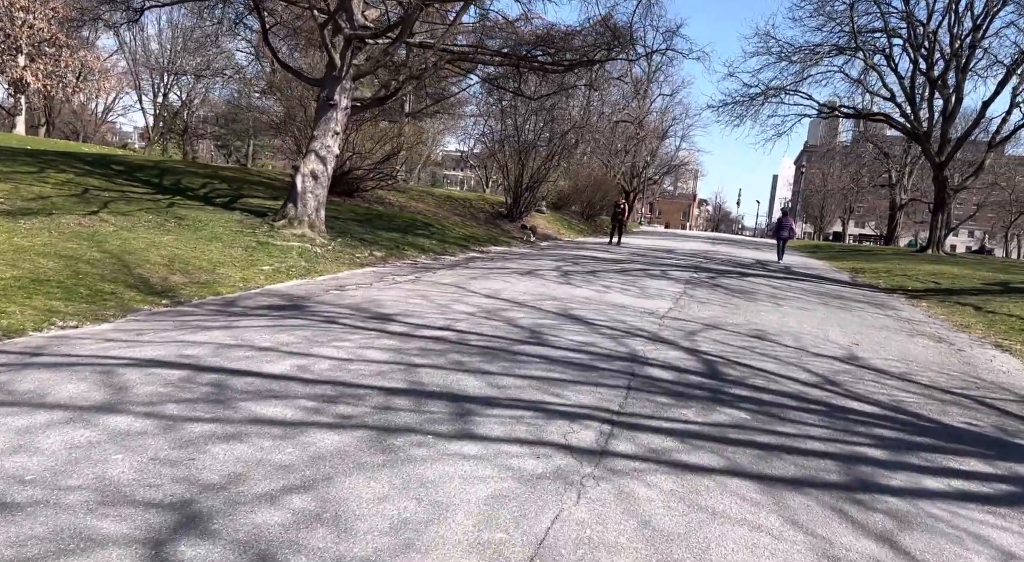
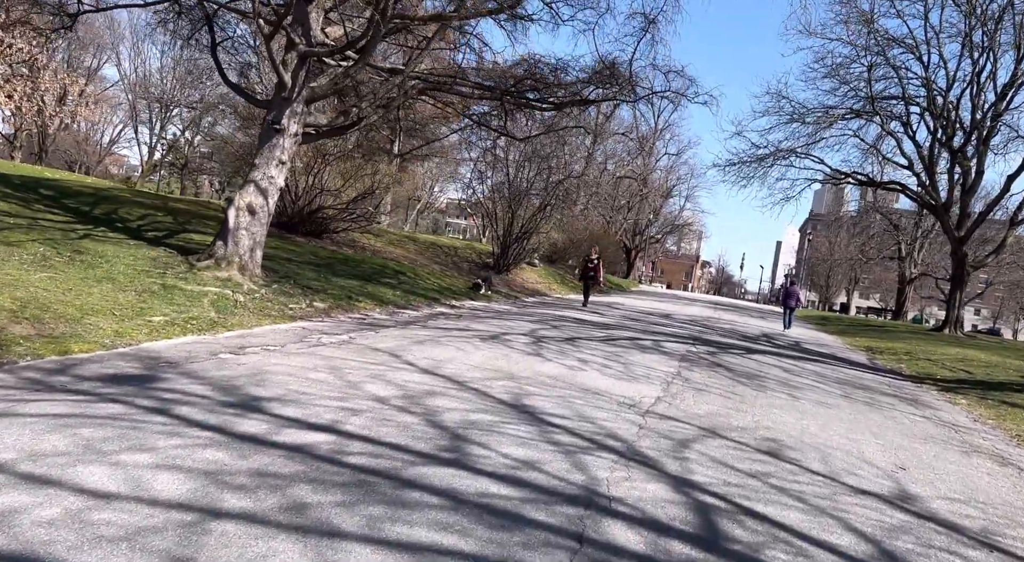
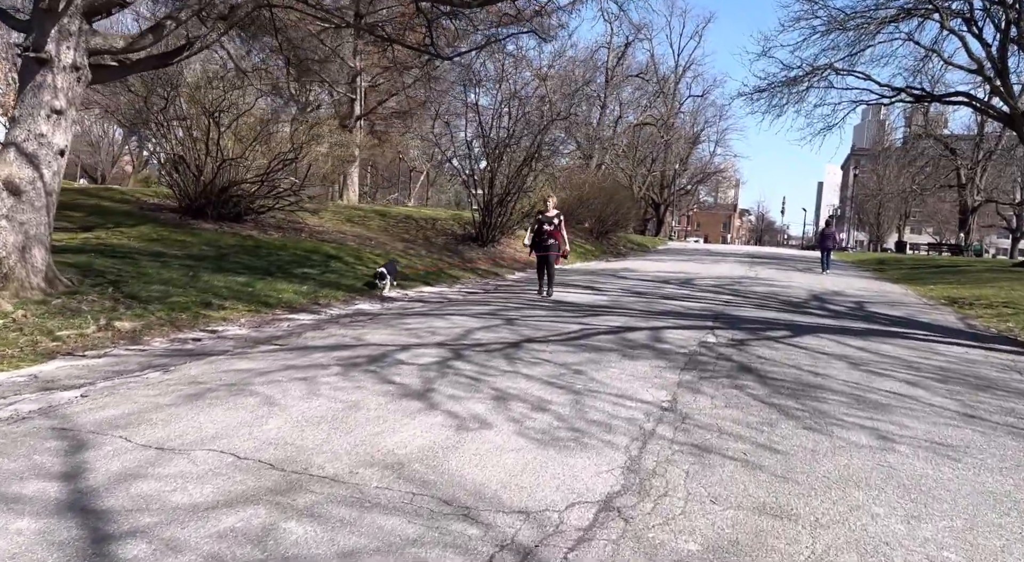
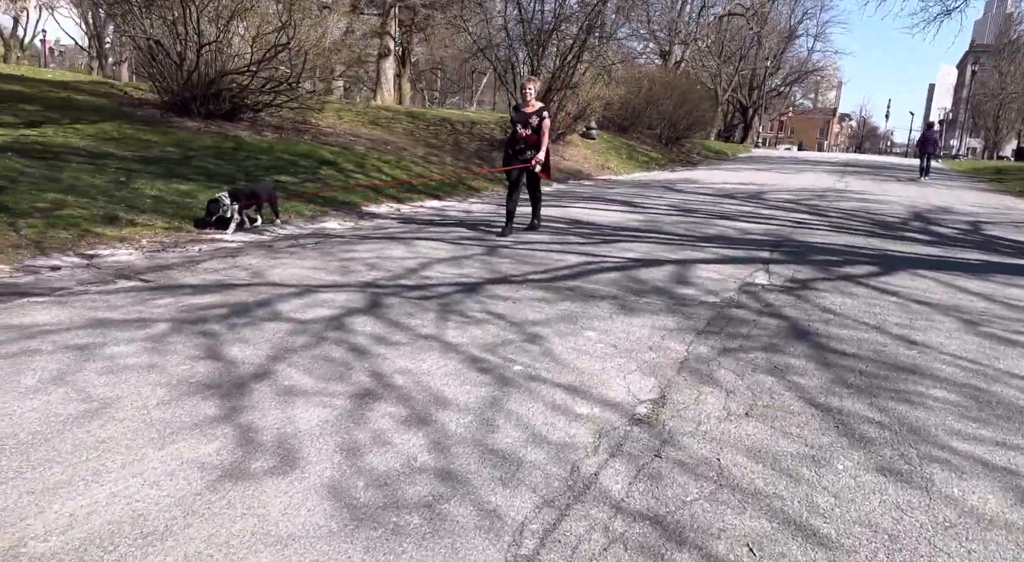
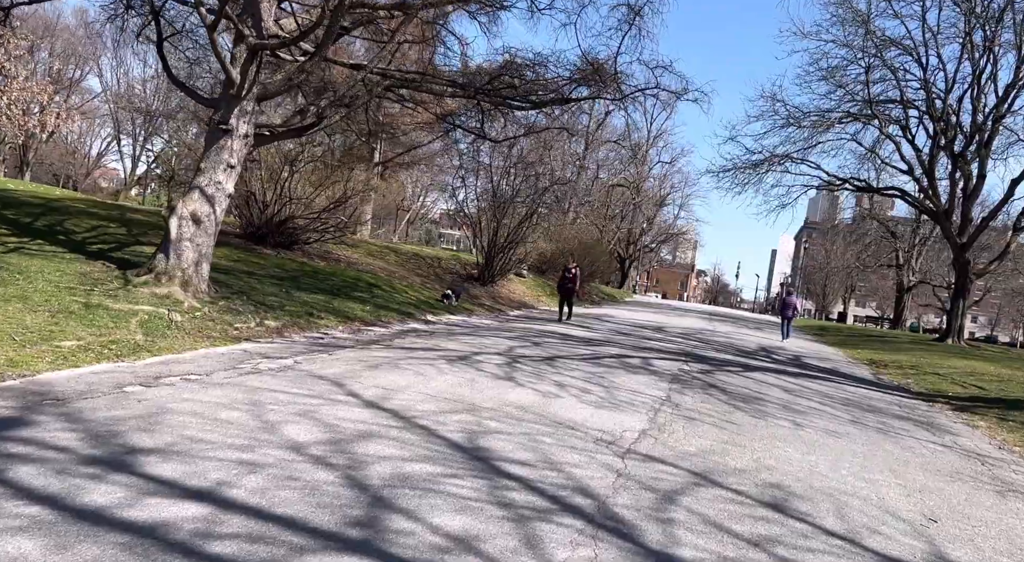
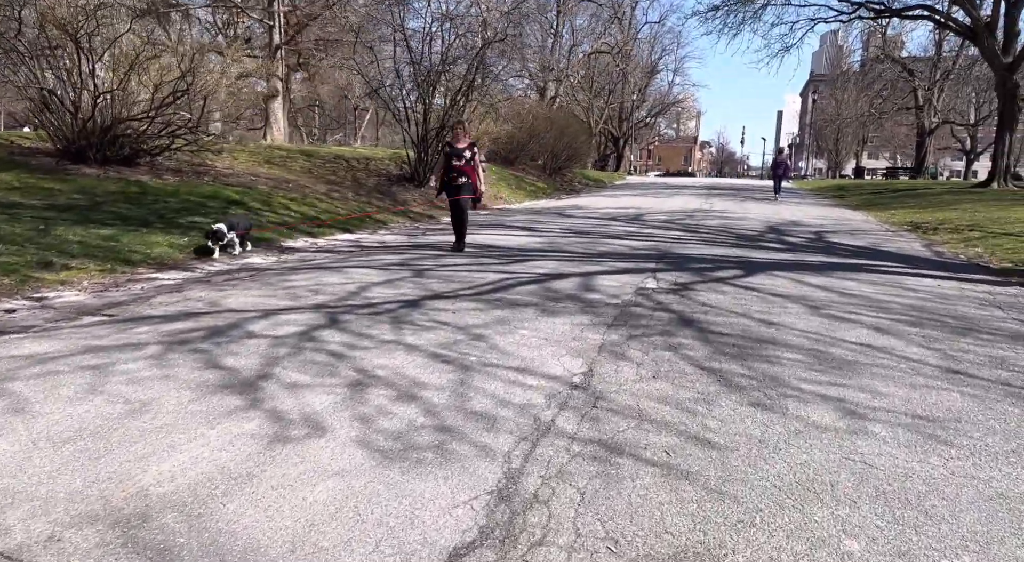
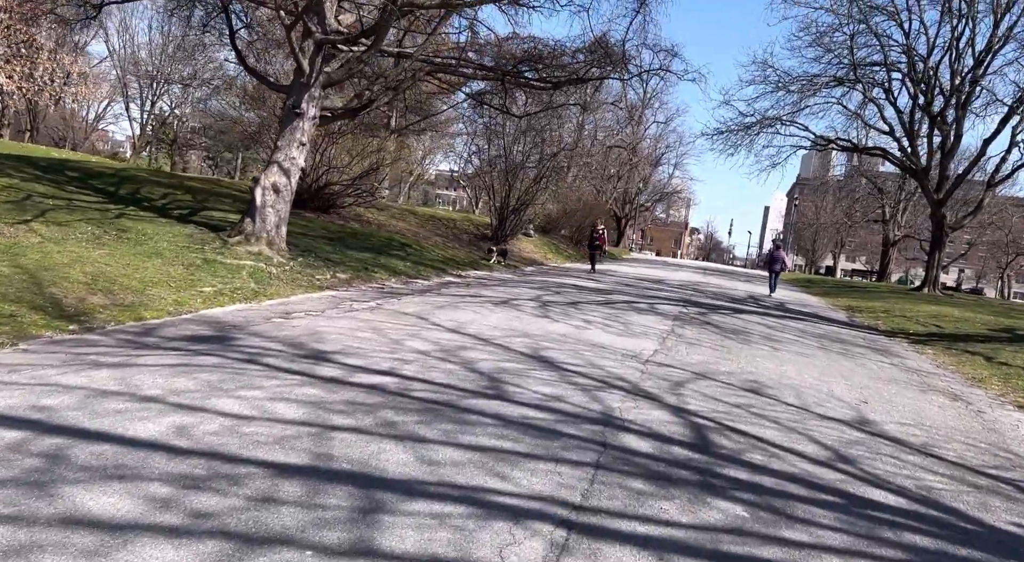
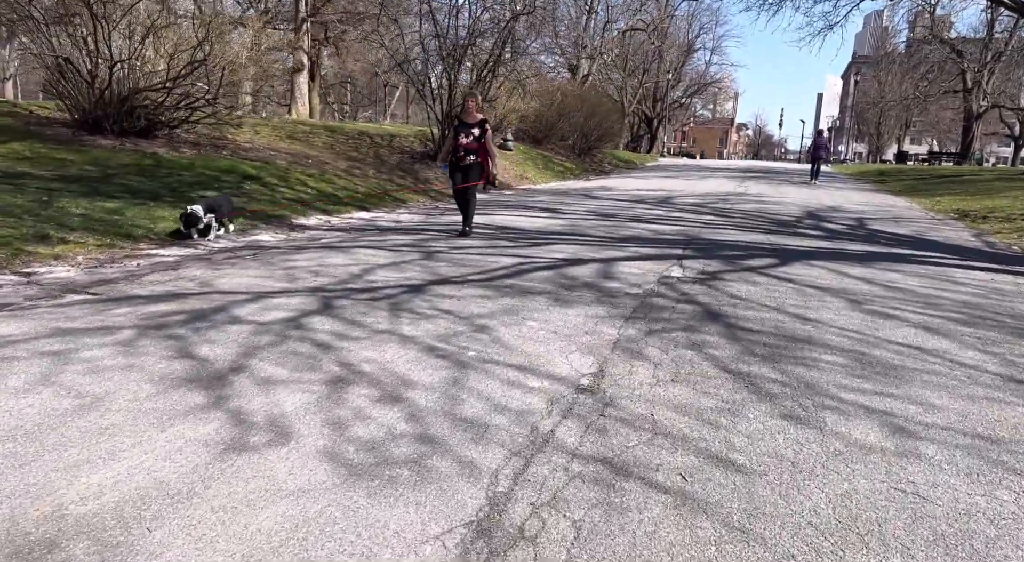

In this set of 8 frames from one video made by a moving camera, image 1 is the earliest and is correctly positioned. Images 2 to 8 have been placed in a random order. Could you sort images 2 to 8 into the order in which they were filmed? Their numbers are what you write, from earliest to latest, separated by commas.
7, 2, 5, 3, 6, 8, 4
